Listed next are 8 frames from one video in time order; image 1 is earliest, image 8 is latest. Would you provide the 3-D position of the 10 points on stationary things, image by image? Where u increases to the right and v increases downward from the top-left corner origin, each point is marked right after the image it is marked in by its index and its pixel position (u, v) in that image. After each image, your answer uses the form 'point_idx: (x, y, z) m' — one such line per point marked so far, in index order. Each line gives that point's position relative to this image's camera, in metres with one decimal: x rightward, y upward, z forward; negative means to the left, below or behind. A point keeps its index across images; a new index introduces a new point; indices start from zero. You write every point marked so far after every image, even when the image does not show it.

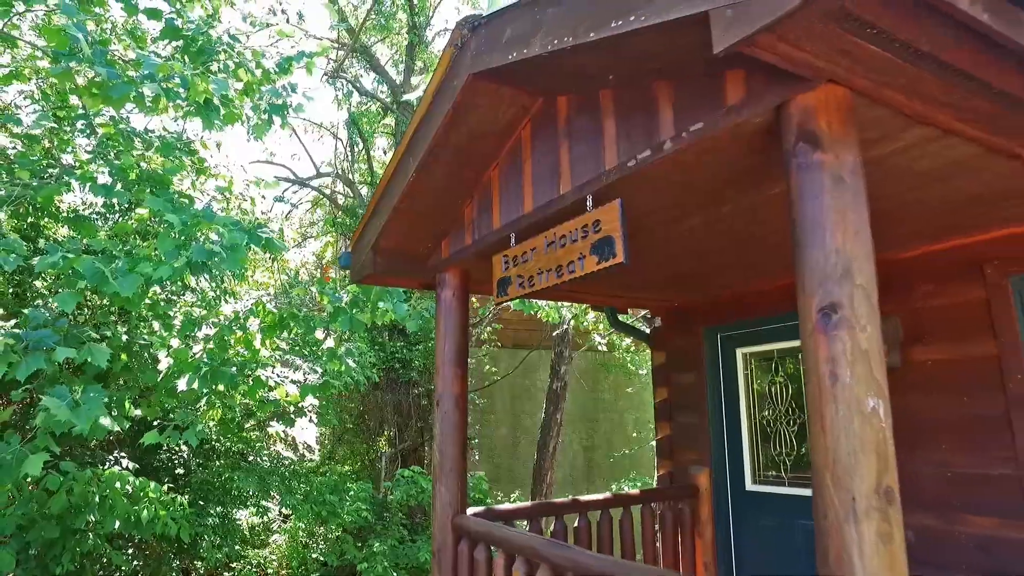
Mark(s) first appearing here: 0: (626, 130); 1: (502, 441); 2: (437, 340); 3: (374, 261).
0: (+0.4, +0.5, +2.2) m
1: (-0.1, -2.4, +10.8) m
2: (-0.4, -0.3, +3.5) m
3: (-0.7, +0.1, +3.5) m
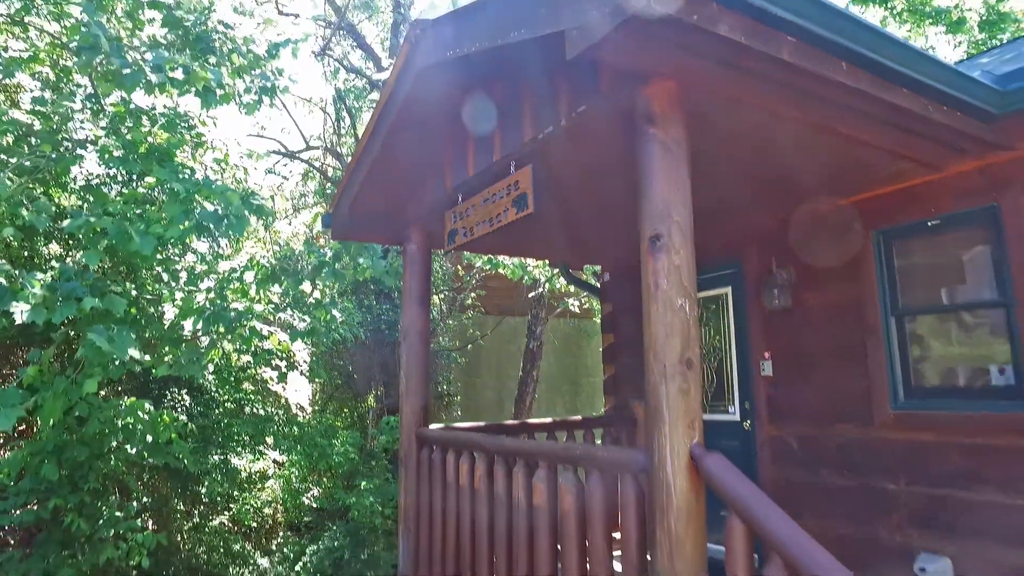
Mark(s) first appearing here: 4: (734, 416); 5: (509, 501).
0: (+0.1, +0.7, +2.8) m
1: (-0.4, -1.8, +11.5) m
2: (-0.6, 0.0, +4.2) m
3: (-1.0, +0.4, +4.2) m
4: (+1.4, -0.8, +4.4) m
5: (0.0, -0.9, +3.1) m
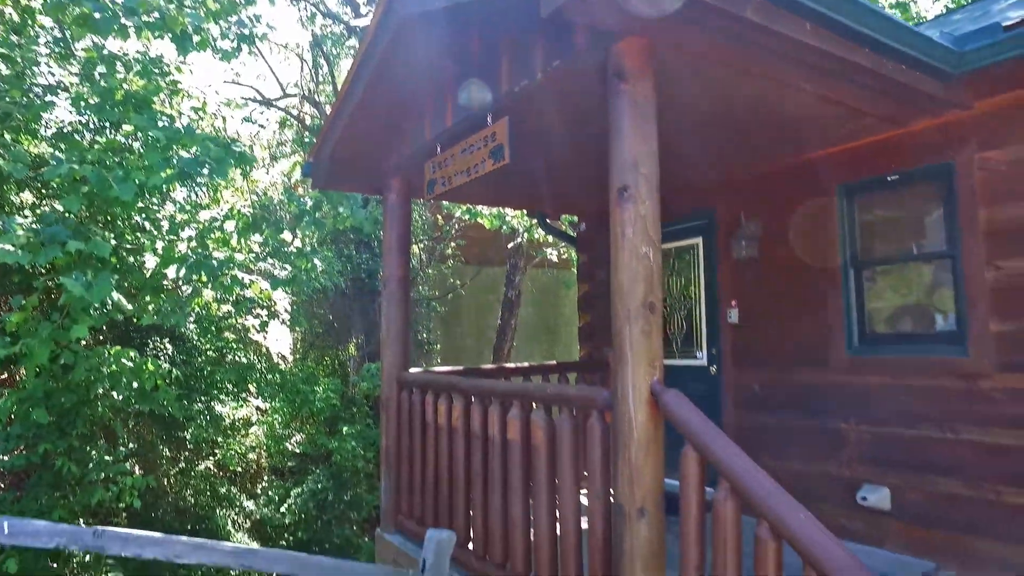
0: (0.0, +0.9, +2.9) m
1: (-0.7, -1.0, +11.7) m
2: (-0.8, +0.3, +4.3) m
3: (-1.1, +0.7, +4.2) m
4: (+1.2, -0.5, +4.6) m
5: (-0.1, -0.7, +3.2) m
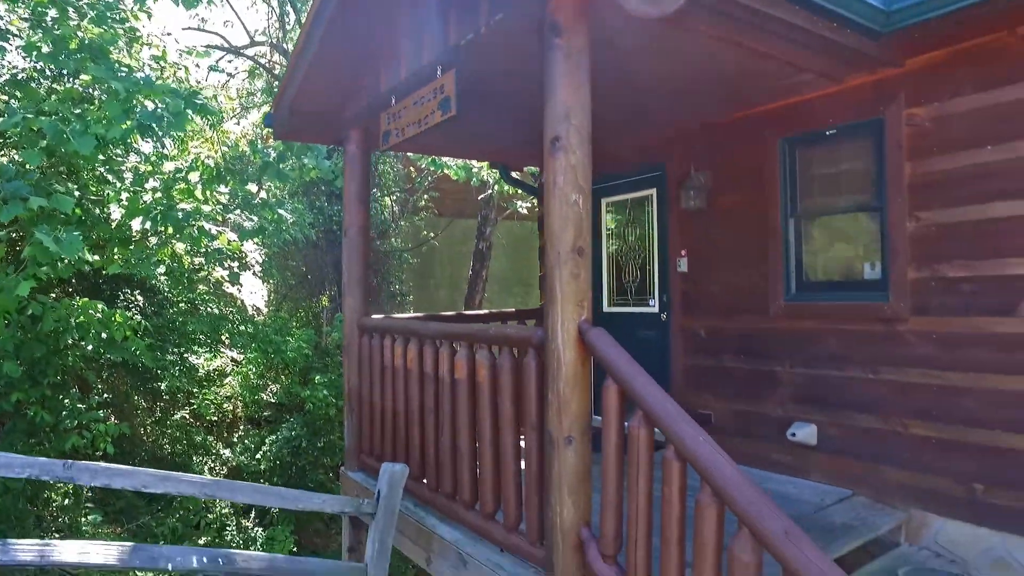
0: (-0.2, +1.2, +3.0) m
1: (-1.2, -0.2, +11.9) m
2: (-1.1, +0.6, +4.4) m
3: (-1.4, +1.0, +4.3) m
4: (+1.0, -0.1, +4.8) m
5: (-0.4, -0.4, +3.4) m
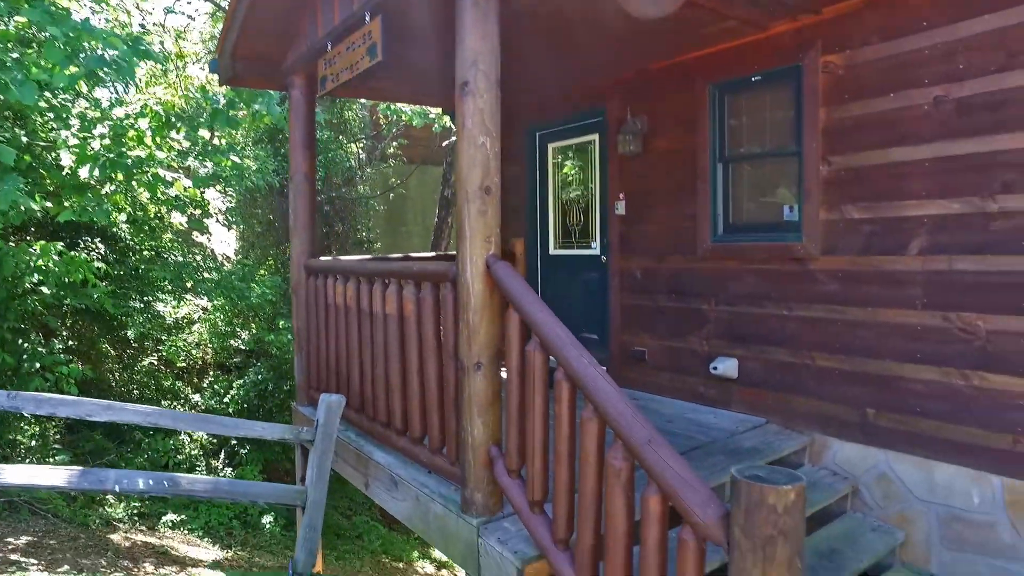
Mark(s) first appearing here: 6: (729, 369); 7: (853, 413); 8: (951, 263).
0: (-0.6, +1.4, +3.1) m
1: (-1.8, +0.7, +12.0) m
2: (-1.4, +1.0, +4.5) m
3: (-1.7, +1.4, +4.4) m
4: (+0.6, +0.3, +5.0) m
5: (-0.7, -0.1, +3.6) m
6: (+1.2, -0.5, +4.0) m
7: (+1.7, -0.6, +3.5) m
8: (+1.9, +0.1, +3.1) m
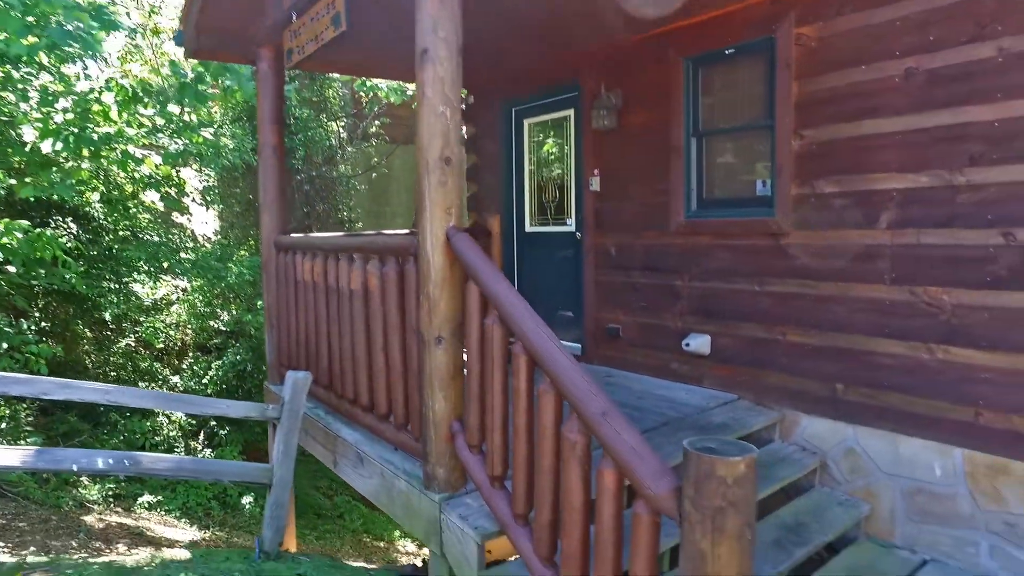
0: (-0.7, +1.5, +3.0) m
1: (-2.1, +1.0, +11.9) m
2: (-1.6, +1.2, +4.4) m
3: (-1.9, +1.5, +4.2) m
4: (+0.4, +0.4, +4.9) m
5: (-0.9, 0.0, +3.6) m
6: (+1.1, -0.3, +4.0) m
7: (+1.5, -0.5, +3.5) m
8: (+1.8, +0.2, +3.0) m
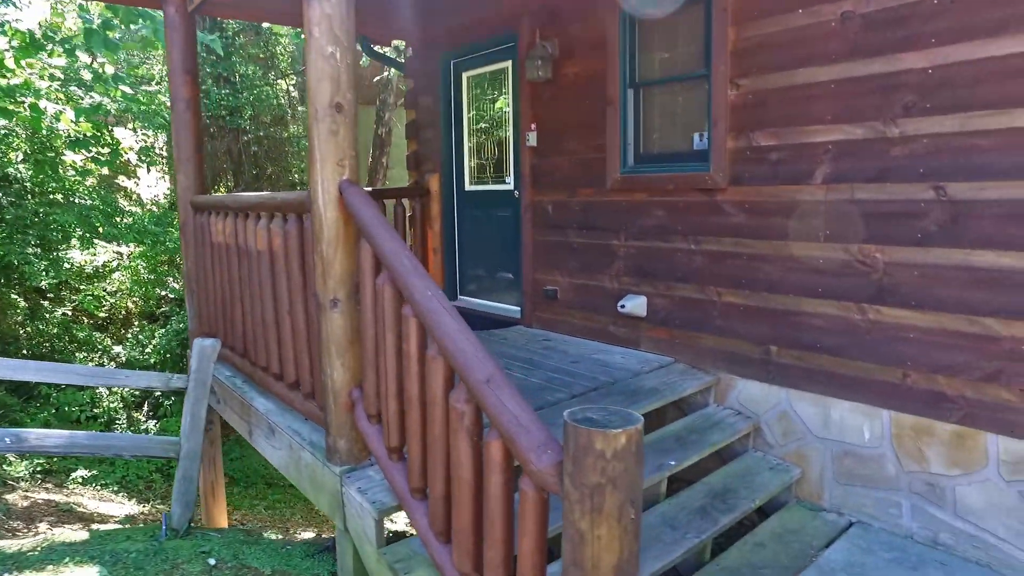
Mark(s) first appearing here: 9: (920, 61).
0: (-1.1, +1.7, +2.7) m
1: (-2.7, +1.6, +11.6) m
2: (-2.0, +1.4, +4.1) m
3: (-2.3, +1.7, +3.9) m
4: (0.0, +0.7, +4.7) m
5: (-1.2, +0.2, +3.3) m
6: (+0.7, -0.1, +3.8) m
7: (+1.2, -0.3, +3.3) m
8: (+1.4, +0.4, +2.9) m
9: (+1.5, +0.9, +2.6) m
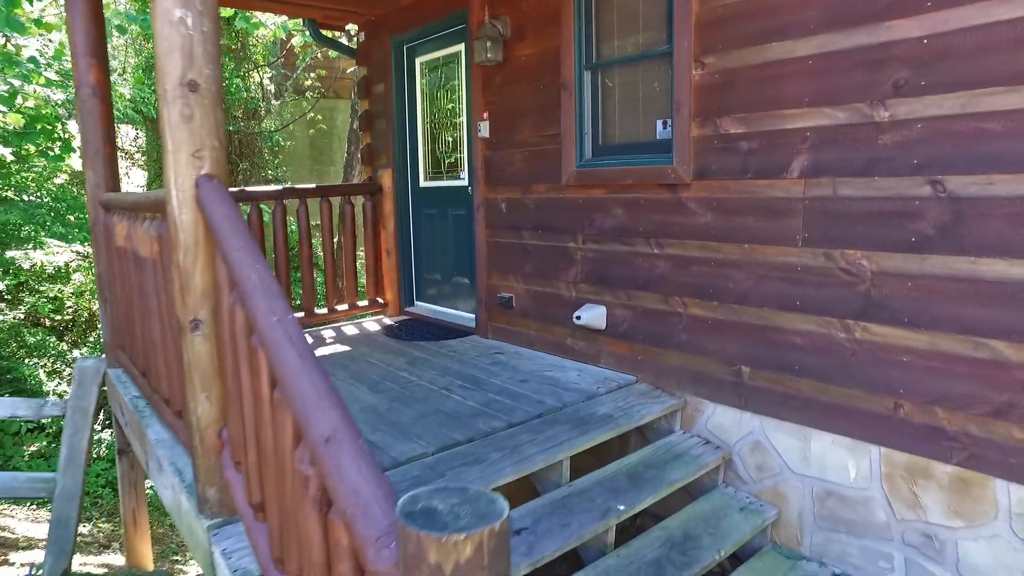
0: (-1.3, +1.6, +2.2) m
1: (-3.0, +1.6, +11.2) m
2: (-2.3, +1.3, +3.6) m
3: (-2.6, +1.7, +3.5) m
4: (-0.3, +0.6, +4.3) m
5: (-1.5, +0.1, +2.9) m
6: (+0.4, -0.1, +3.4) m
7: (+0.9, -0.3, +2.9) m
8: (+1.1, +0.4, +2.4) m
9: (+1.3, +0.8, +2.2) m
